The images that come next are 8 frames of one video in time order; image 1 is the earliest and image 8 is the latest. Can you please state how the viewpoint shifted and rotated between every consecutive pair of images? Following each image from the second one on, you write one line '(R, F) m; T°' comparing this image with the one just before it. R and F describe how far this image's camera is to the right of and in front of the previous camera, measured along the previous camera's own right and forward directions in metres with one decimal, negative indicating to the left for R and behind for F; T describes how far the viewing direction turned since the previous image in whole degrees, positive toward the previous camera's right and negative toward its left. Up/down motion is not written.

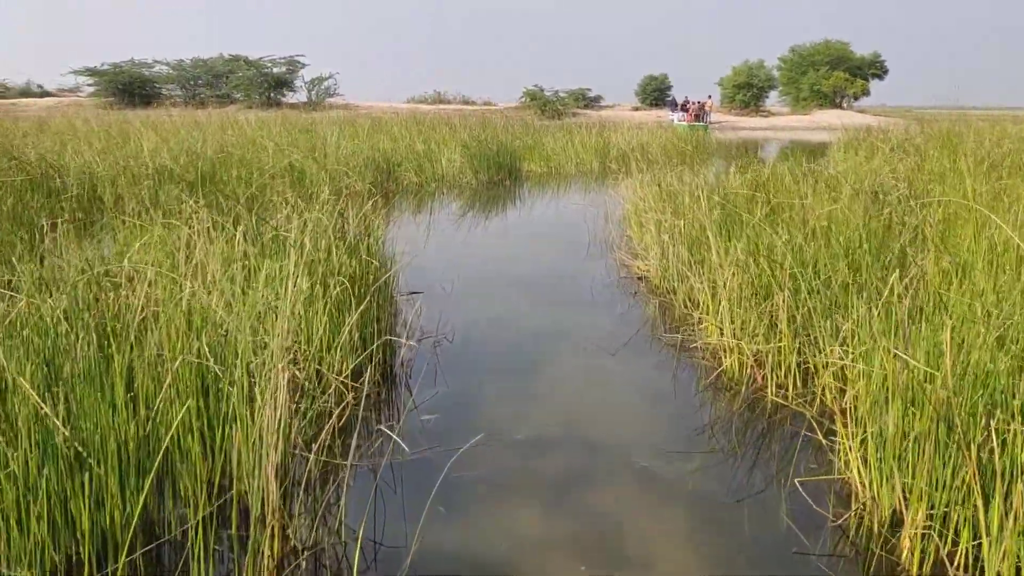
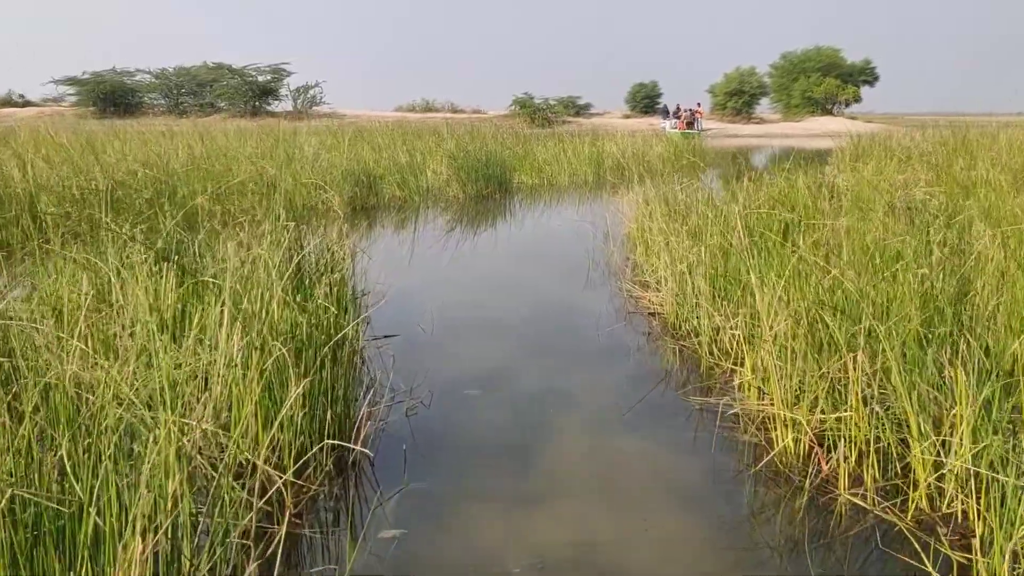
(0.0, +0.6) m; +1°
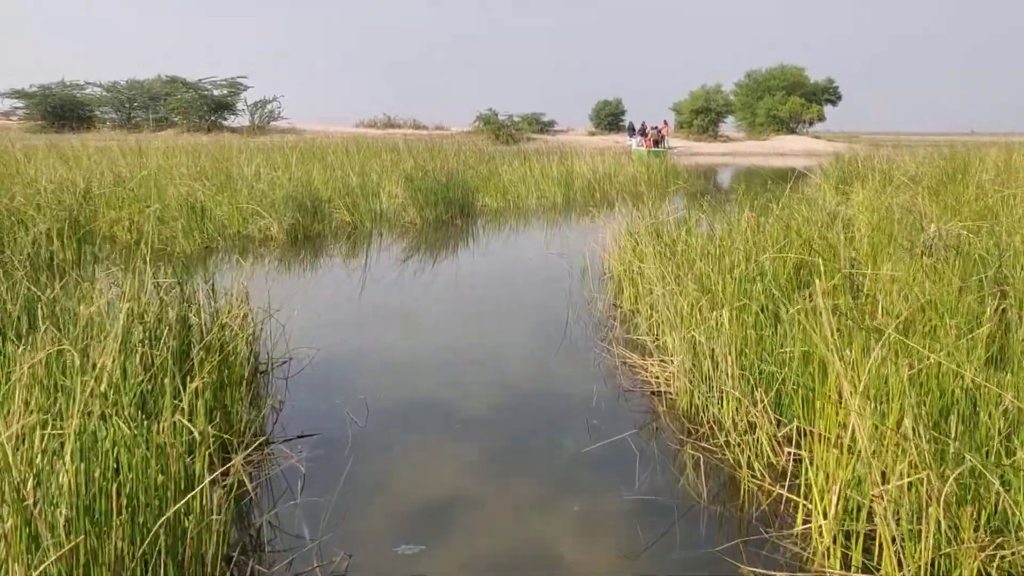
(0.0, +0.9) m; +2°
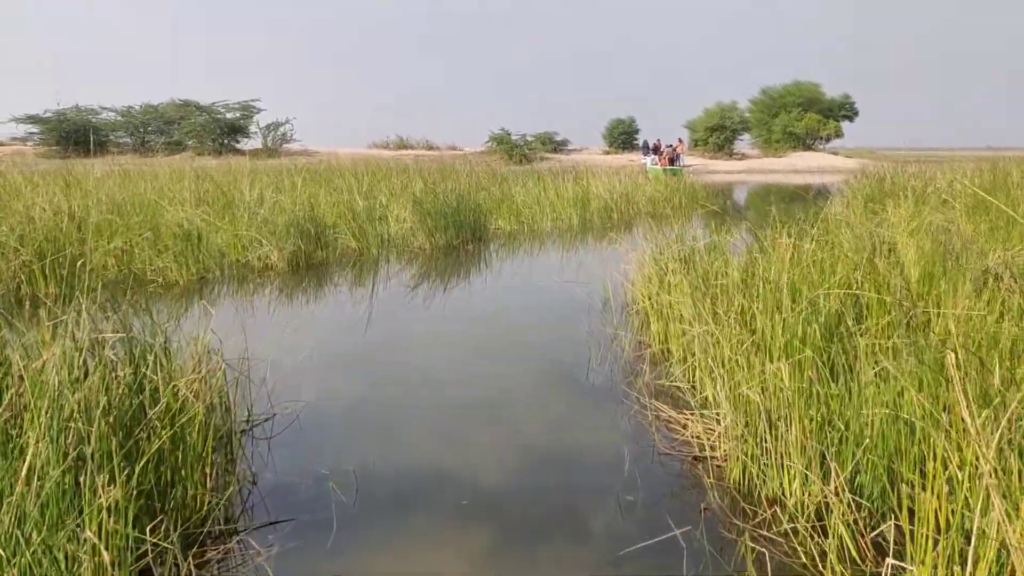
(0.0, +0.4) m; -1°
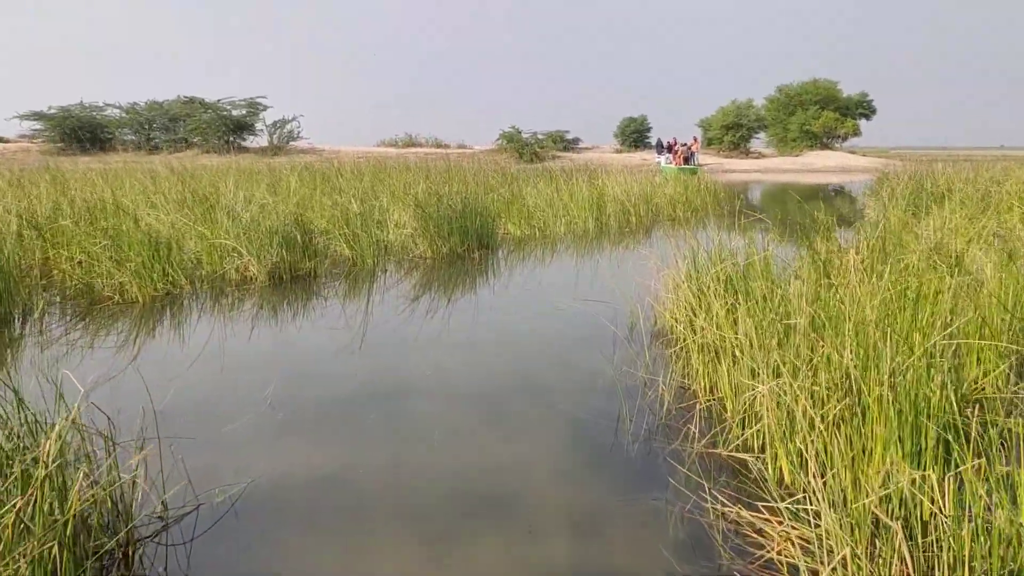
(0.0, +0.8) m; -1°
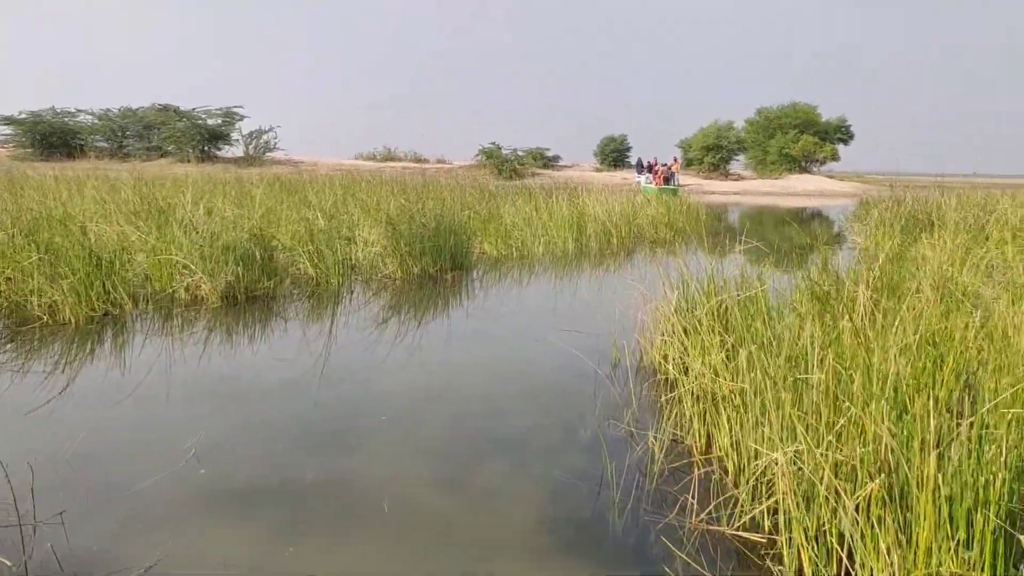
(0.0, +0.4) m; +2°
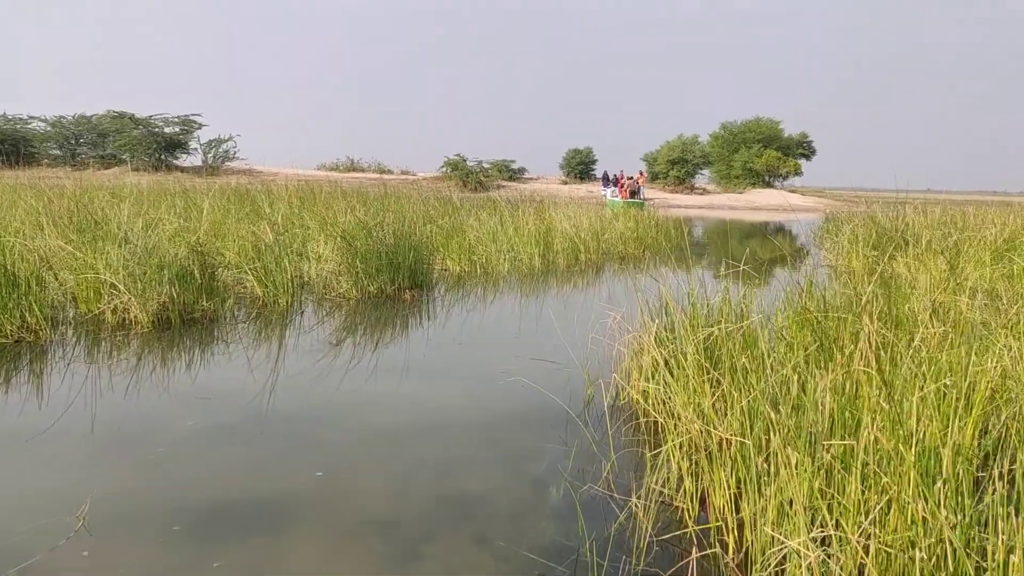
(0.0, +0.4) m; +2°
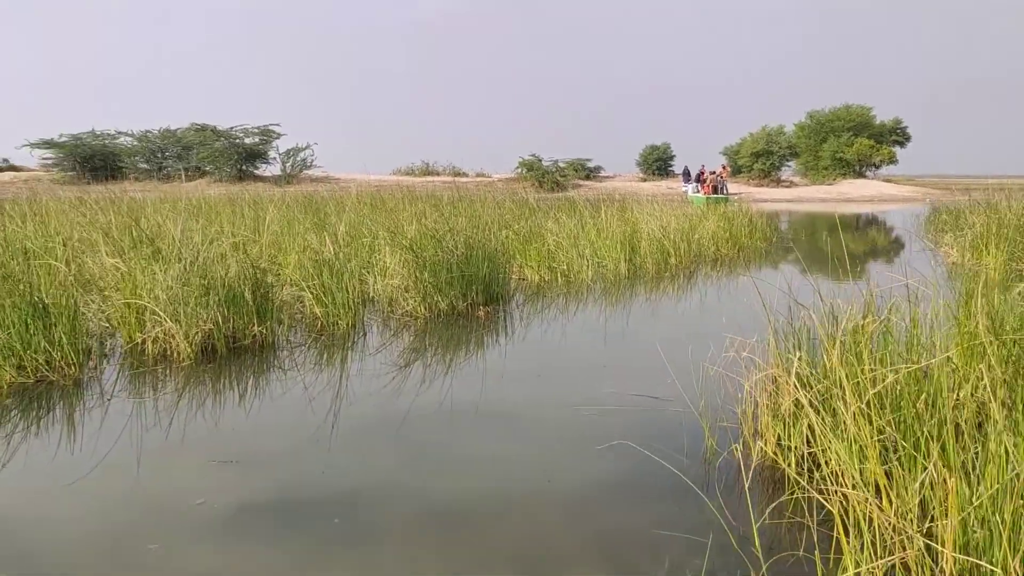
(-0.1, +0.7) m; -5°
